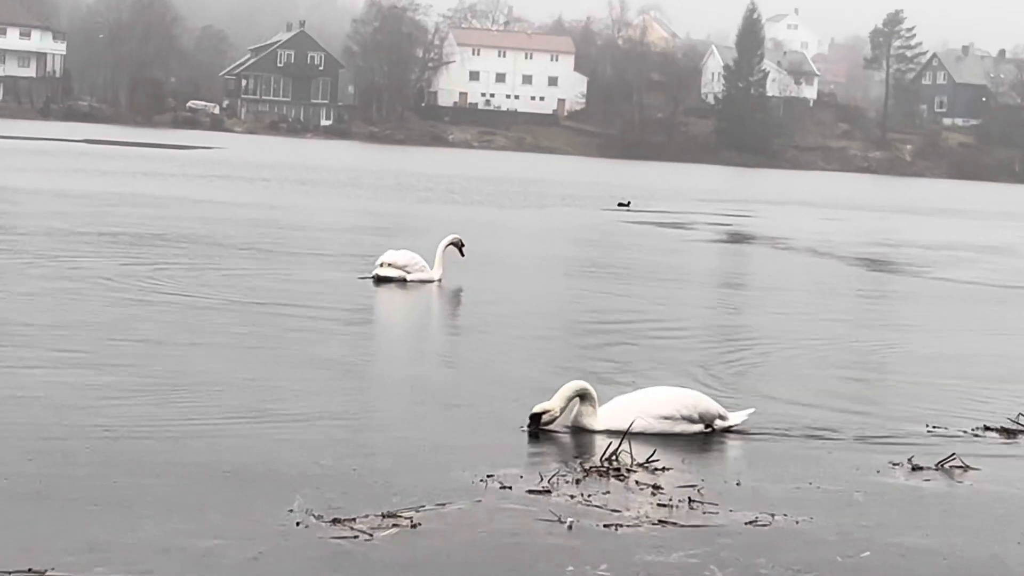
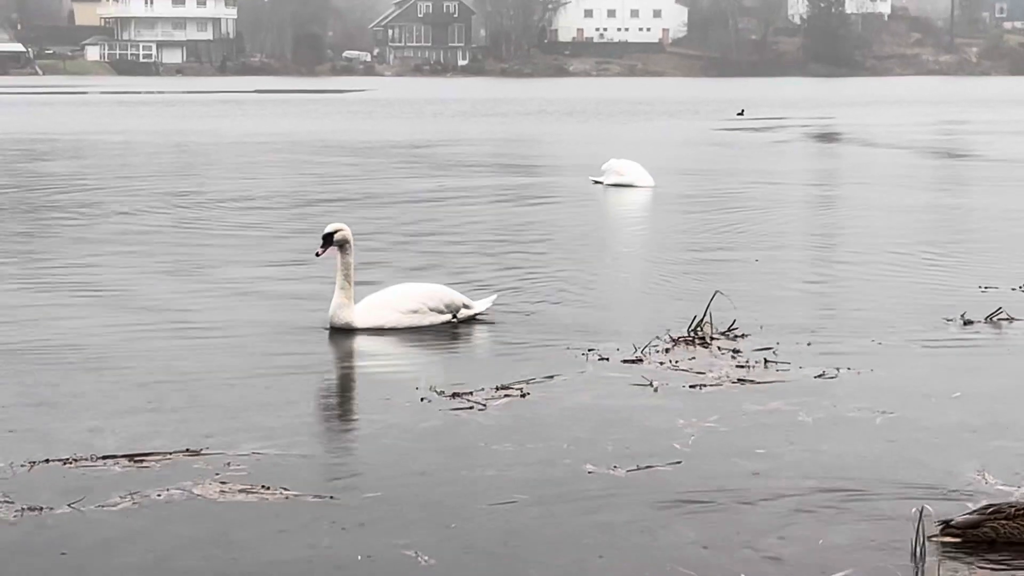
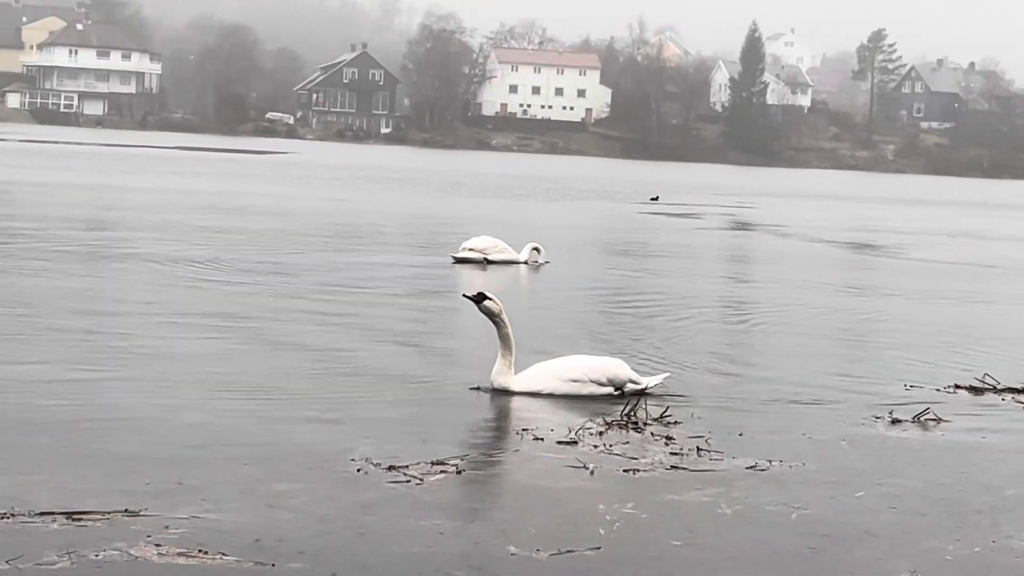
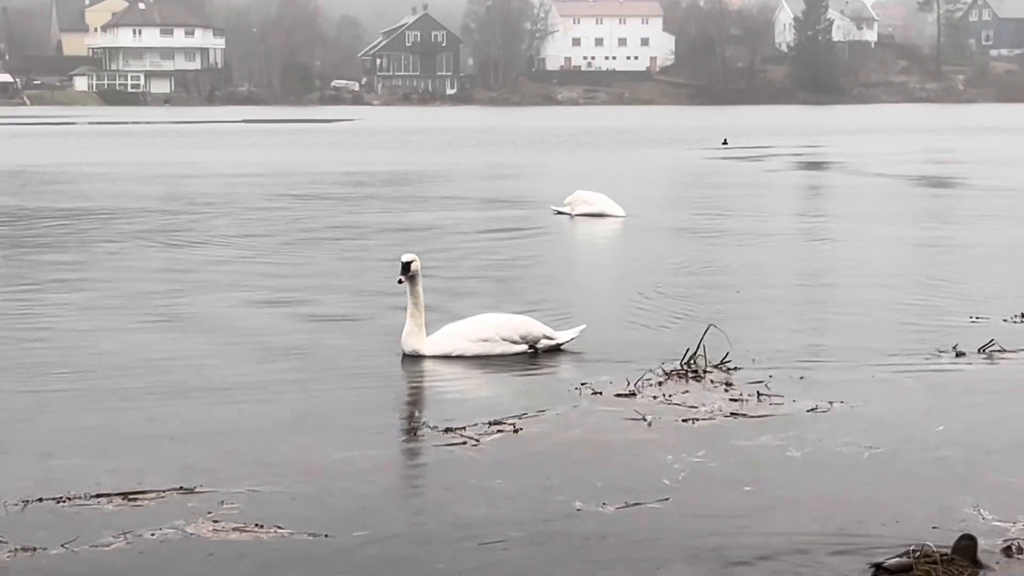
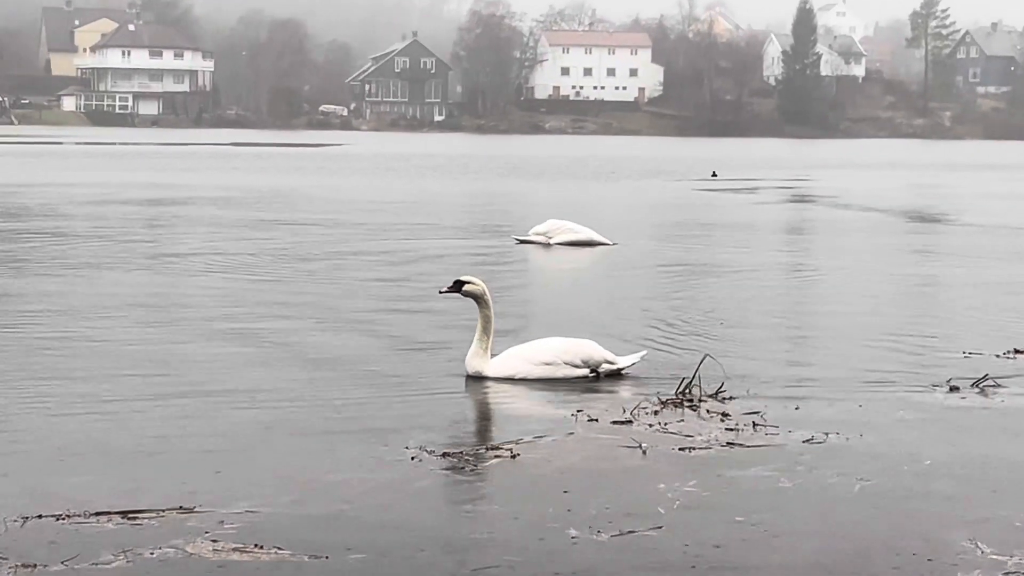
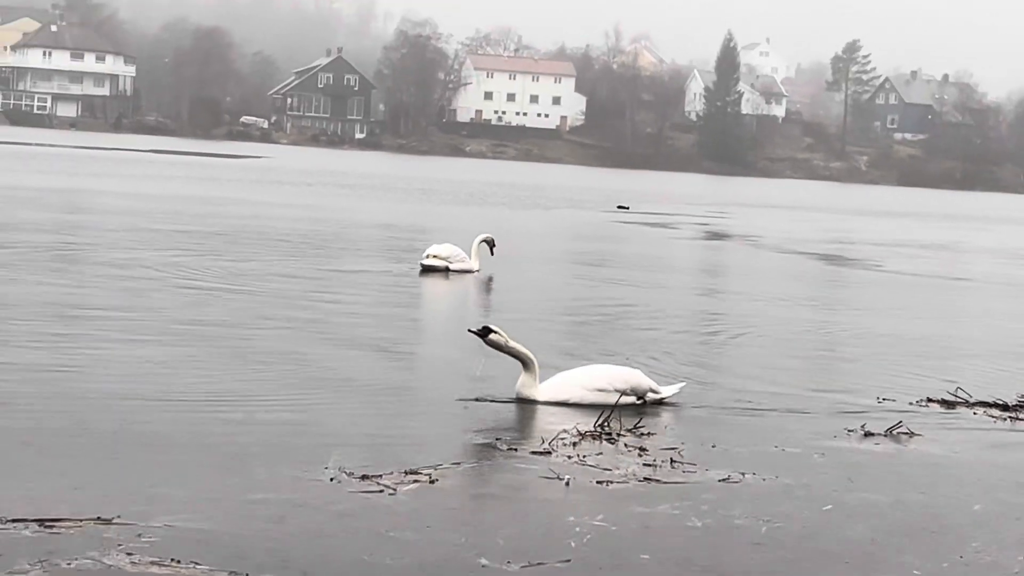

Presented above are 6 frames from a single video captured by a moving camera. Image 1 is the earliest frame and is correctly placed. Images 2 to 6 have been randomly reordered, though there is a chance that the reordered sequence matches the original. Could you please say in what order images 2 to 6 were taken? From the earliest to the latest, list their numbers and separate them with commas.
6, 3, 5, 4, 2
